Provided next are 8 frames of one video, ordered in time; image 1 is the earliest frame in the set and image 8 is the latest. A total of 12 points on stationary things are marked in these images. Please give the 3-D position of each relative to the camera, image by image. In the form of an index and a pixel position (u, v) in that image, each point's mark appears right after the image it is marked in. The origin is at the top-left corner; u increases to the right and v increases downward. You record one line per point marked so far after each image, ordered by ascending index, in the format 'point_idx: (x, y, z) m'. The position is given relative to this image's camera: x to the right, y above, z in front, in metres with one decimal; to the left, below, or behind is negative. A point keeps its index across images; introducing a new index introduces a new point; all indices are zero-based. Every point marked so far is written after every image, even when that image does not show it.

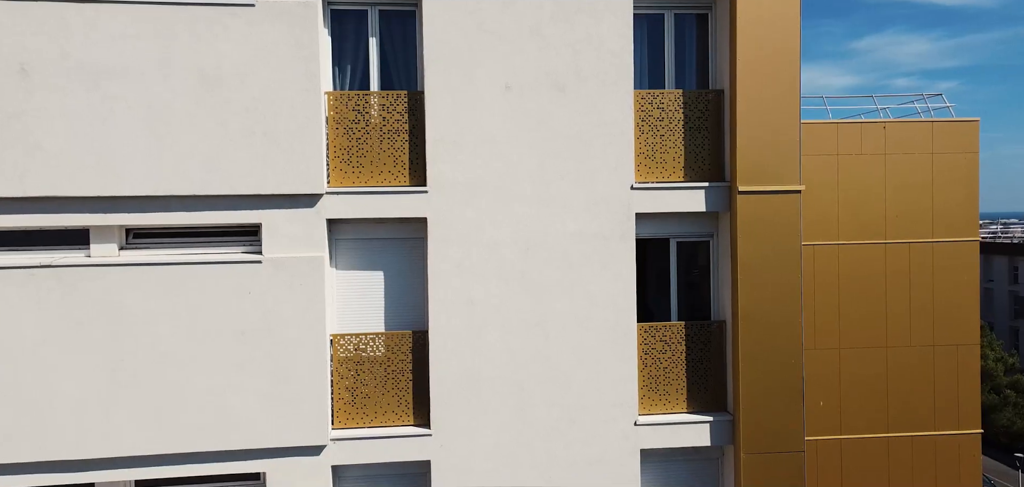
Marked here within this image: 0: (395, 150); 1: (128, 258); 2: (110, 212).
0: (-1.2, +1.0, +8.8) m
1: (-3.7, -0.2, +8.3) m
2: (-3.8, +0.3, +8.2) m
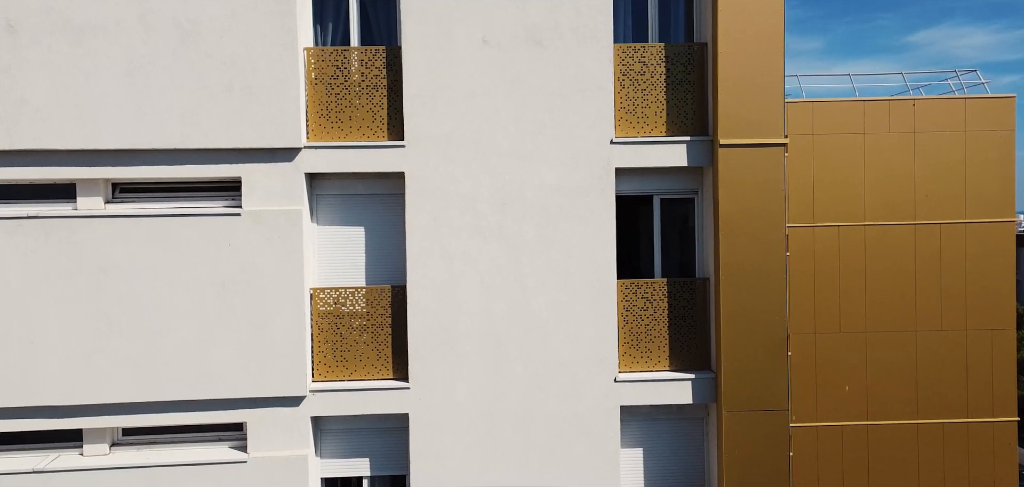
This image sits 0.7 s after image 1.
0: (-1.4, +1.4, +8.9) m
1: (-4.0, +0.3, +8.5) m
2: (-4.1, +0.8, +8.4) m
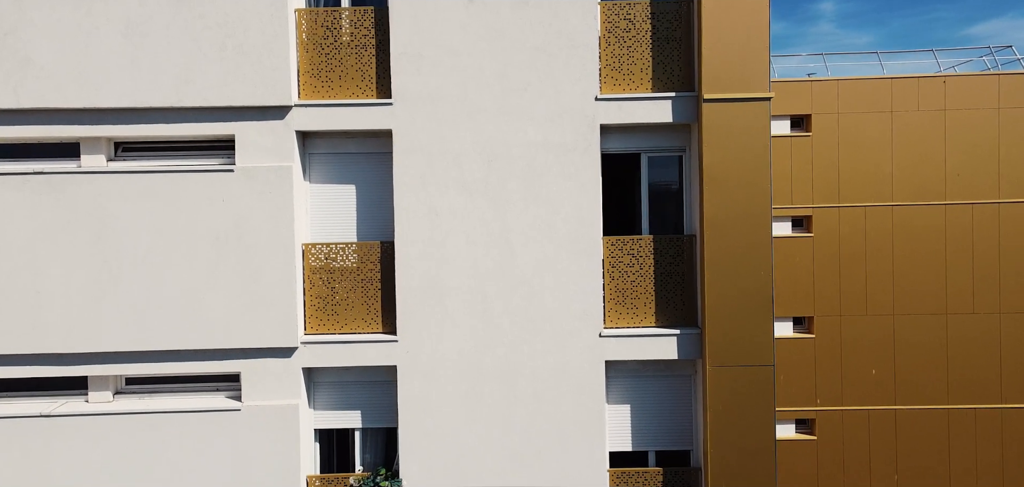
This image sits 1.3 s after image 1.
0: (-1.6, +1.9, +9.1) m
1: (-4.1, +0.8, +8.9) m
2: (-4.3, +1.2, +8.8) m
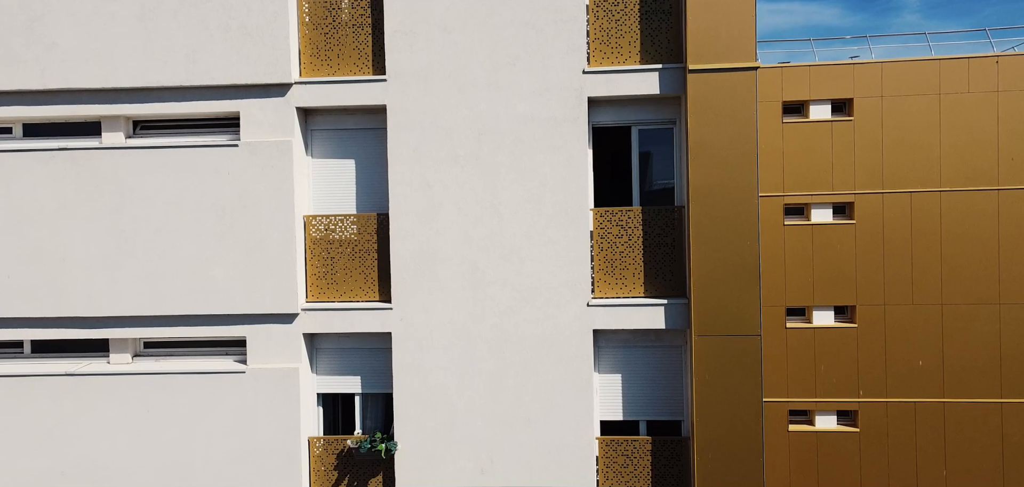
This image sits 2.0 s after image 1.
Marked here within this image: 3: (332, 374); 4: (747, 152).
0: (-1.7, +2.2, +9.5) m
1: (-4.2, +1.1, +9.5) m
2: (-4.4, +1.6, +9.4) m
3: (-2.1, -1.5, +9.8) m
4: (+2.5, +1.0, +9.1) m
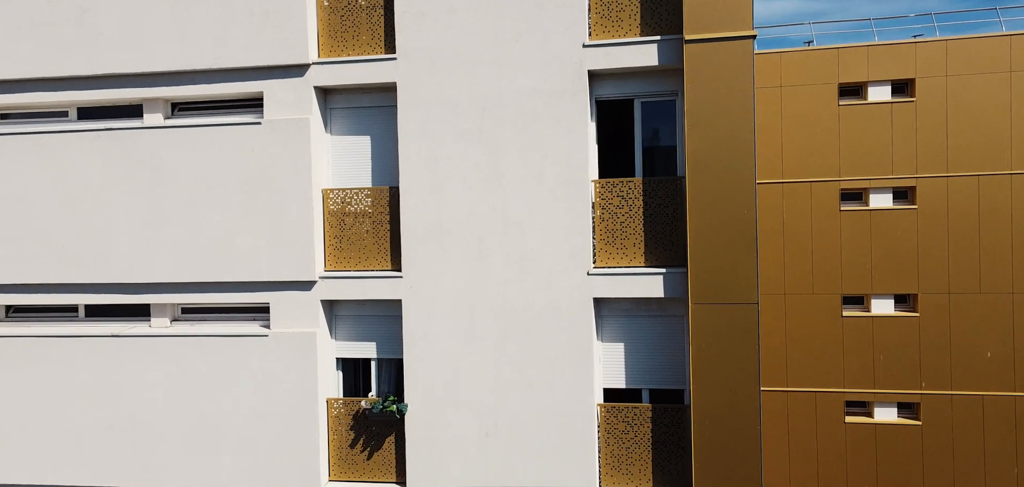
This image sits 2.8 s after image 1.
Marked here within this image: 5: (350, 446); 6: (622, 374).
0: (-1.6, +2.6, +10.0) m
1: (-4.2, +1.5, +10.3) m
2: (-4.3, +1.9, +10.3) m
3: (-2.0, -1.2, +10.3) m
4: (+2.5, +1.3, +9.1) m
5: (-1.9, -2.4, +10.2) m
6: (+1.3, -1.5, +9.9) m
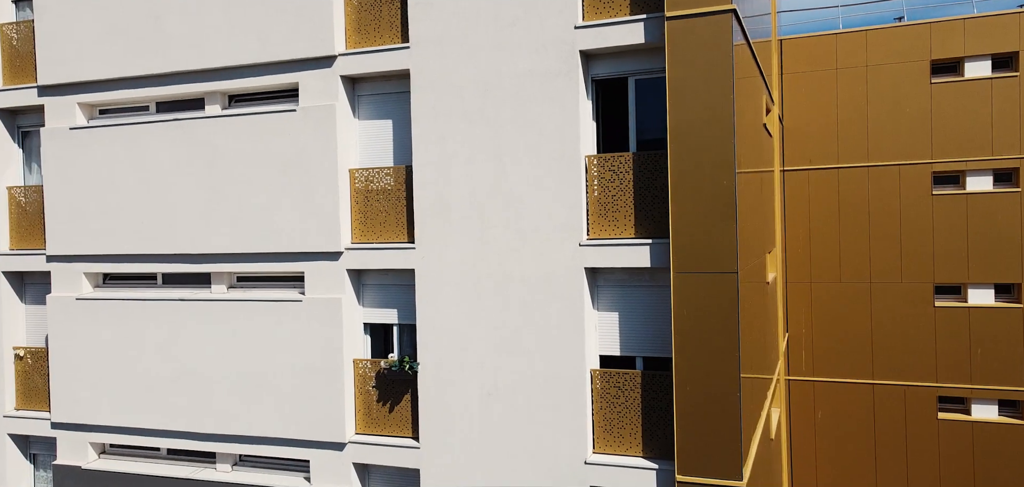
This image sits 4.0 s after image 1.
0: (-1.5, +2.9, +11.0) m
1: (-4.0, +1.8, +11.7) m
2: (-4.1, +2.2, +11.7) m
3: (-1.8, -0.8, +11.3) m
4: (+2.3, +1.6, +9.3) m
5: (-1.8, -2.1, +11.1) m
6: (+1.3, -1.2, +10.3) m
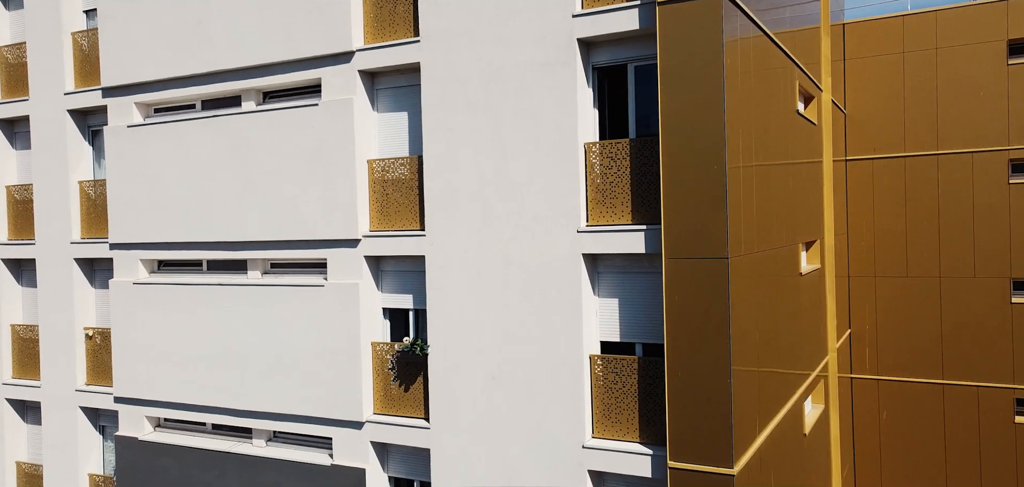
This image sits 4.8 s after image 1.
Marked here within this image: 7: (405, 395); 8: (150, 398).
0: (-1.4, +3.1, +11.4) m
1: (-3.7, +2.0, +12.5) m
2: (-3.9, +2.4, +12.5) m
3: (-1.6, -0.7, +11.8) m
4: (+2.2, +1.8, +9.2) m
5: (-1.7, -1.9, +11.6) m
6: (+1.3, -1.0, +10.3) m
7: (-1.4, -2.0, +11.5) m
8: (-5.6, -2.4, +13.2) m
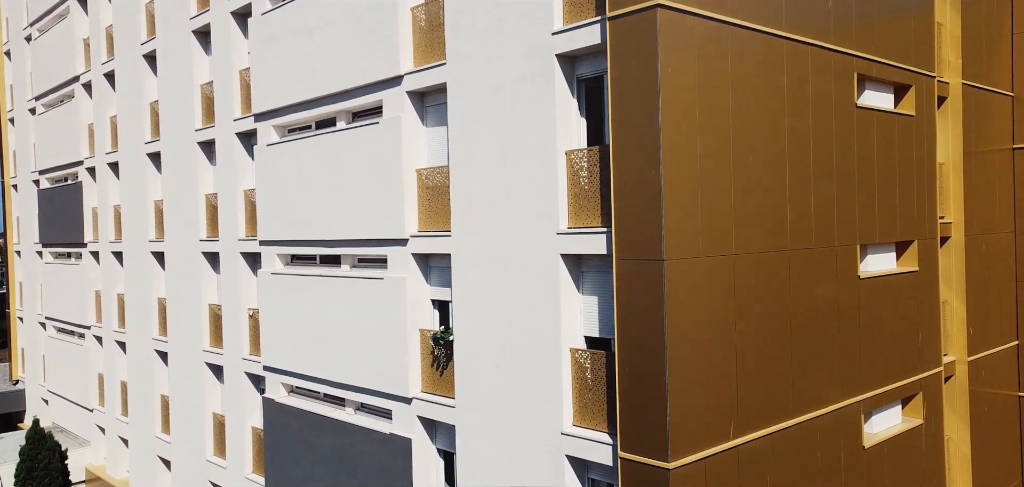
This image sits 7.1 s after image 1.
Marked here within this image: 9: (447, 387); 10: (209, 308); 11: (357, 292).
0: (-1.0, +3.1, +12.8) m
1: (-2.8, +2.0, +14.7) m
2: (-3.0, +2.4, +14.7) m
3: (-1.1, -0.7, +13.3) m
4: (+1.5, +1.8, +9.5) m
5: (-1.2, -1.9, +13.2) m
6: (+1.1, -1.0, +10.9) m
7: (-1.1, -2.0, +13.0) m
8: (-4.3, -2.3, +16.1) m
9: (-0.9, -2.2, +12.9) m
10: (-6.6, -1.4, +18.7) m
11: (-2.5, -0.8, +14.2) m
